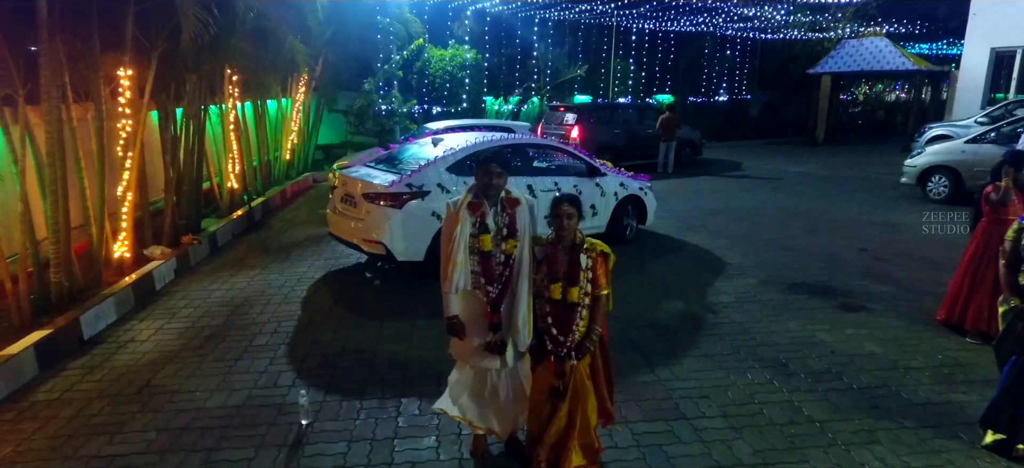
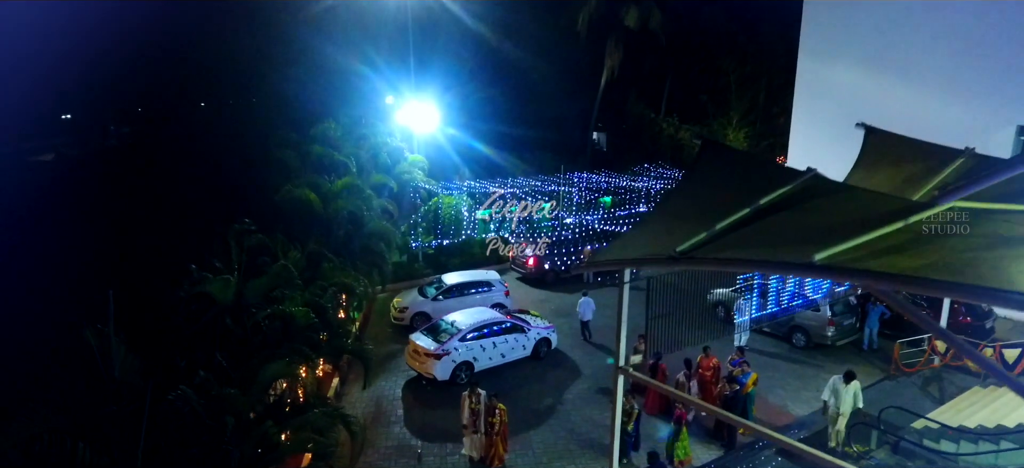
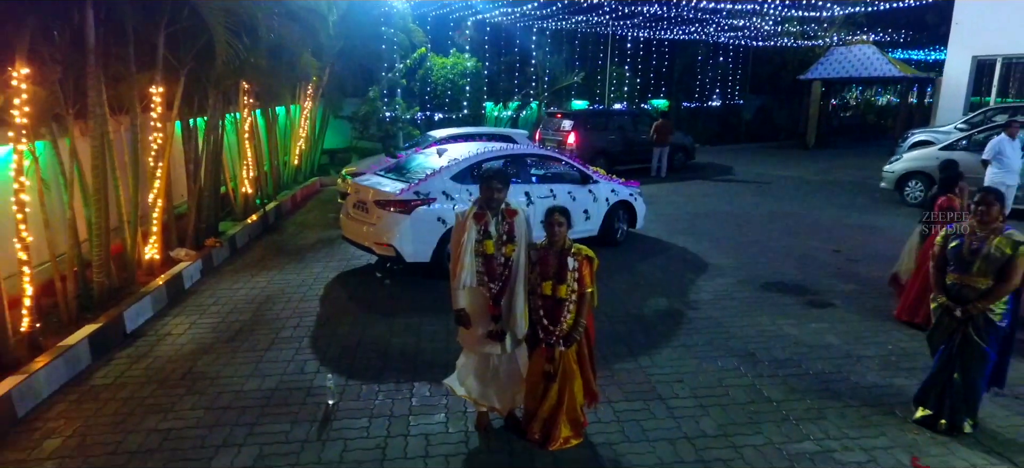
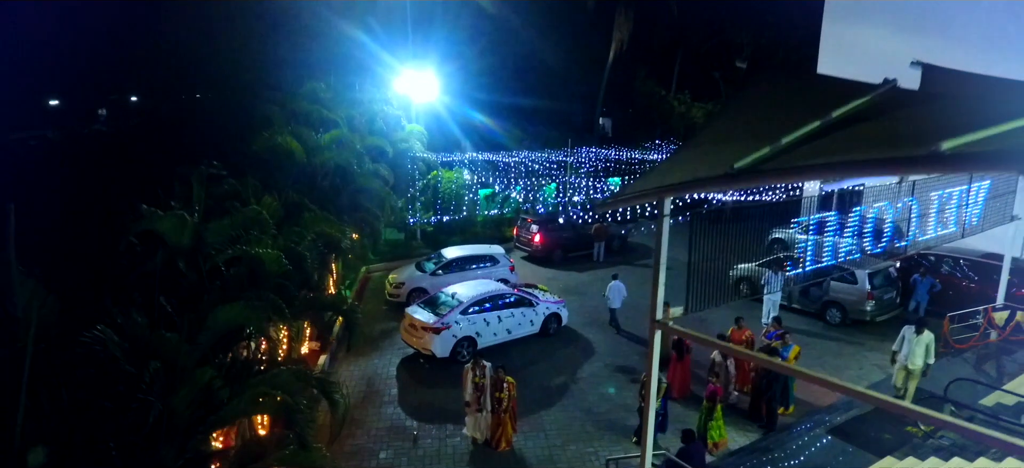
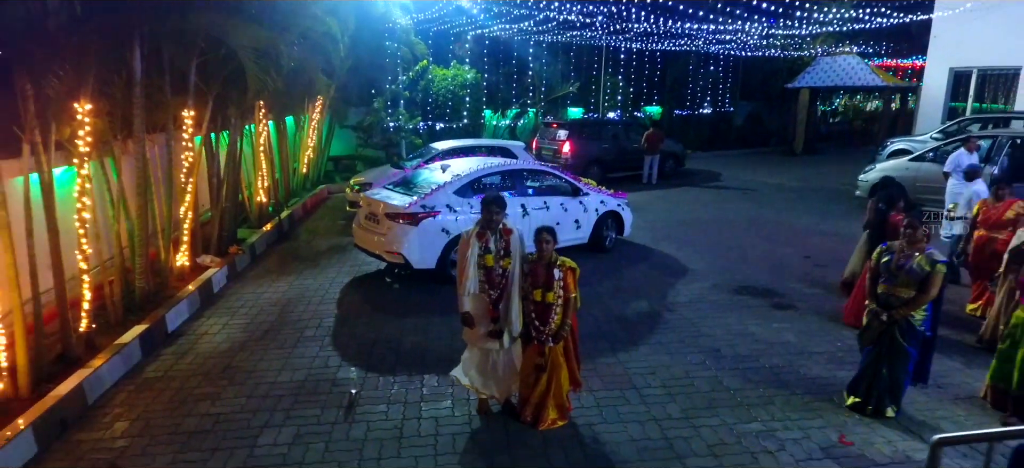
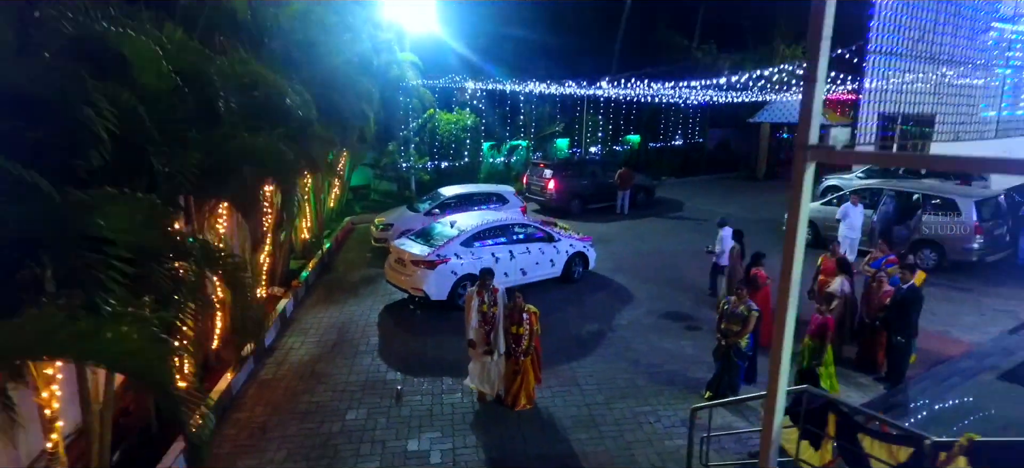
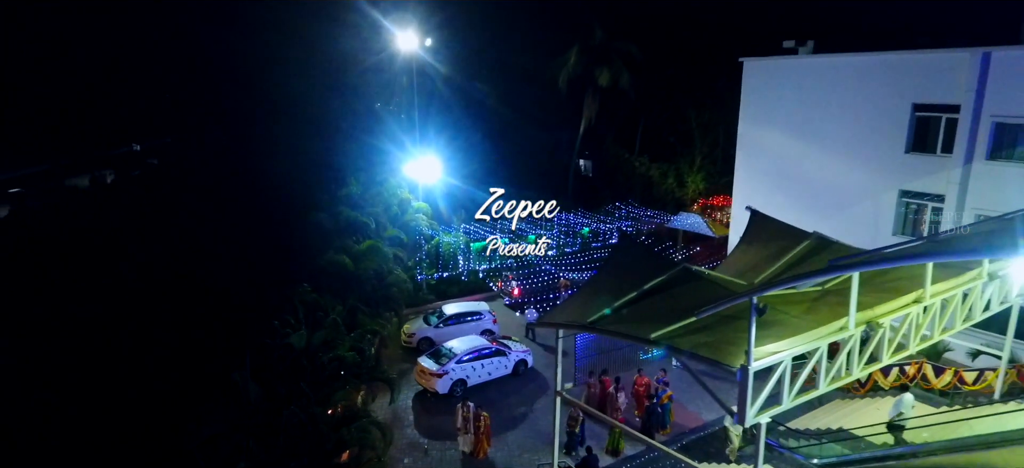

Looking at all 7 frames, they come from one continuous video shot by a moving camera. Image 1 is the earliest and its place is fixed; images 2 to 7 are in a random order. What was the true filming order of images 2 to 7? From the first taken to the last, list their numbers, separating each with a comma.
3, 5, 6, 4, 2, 7
